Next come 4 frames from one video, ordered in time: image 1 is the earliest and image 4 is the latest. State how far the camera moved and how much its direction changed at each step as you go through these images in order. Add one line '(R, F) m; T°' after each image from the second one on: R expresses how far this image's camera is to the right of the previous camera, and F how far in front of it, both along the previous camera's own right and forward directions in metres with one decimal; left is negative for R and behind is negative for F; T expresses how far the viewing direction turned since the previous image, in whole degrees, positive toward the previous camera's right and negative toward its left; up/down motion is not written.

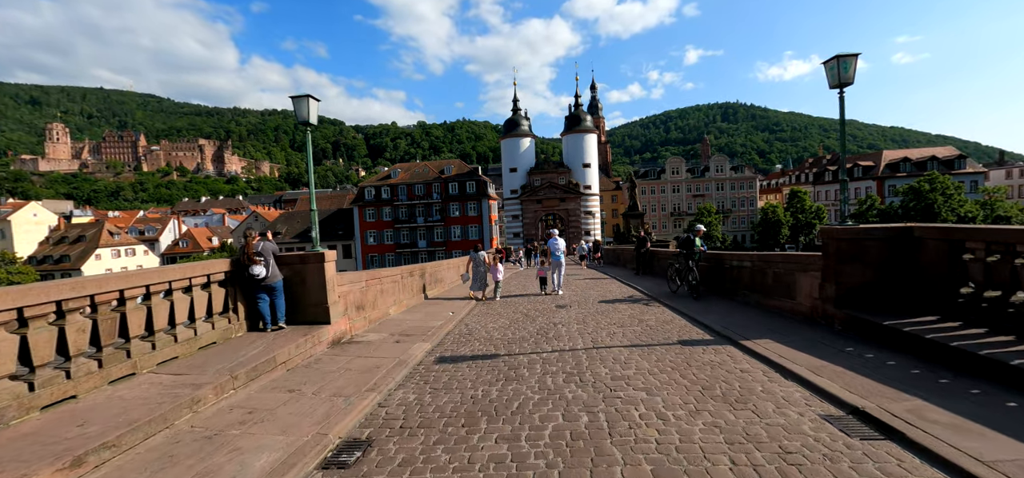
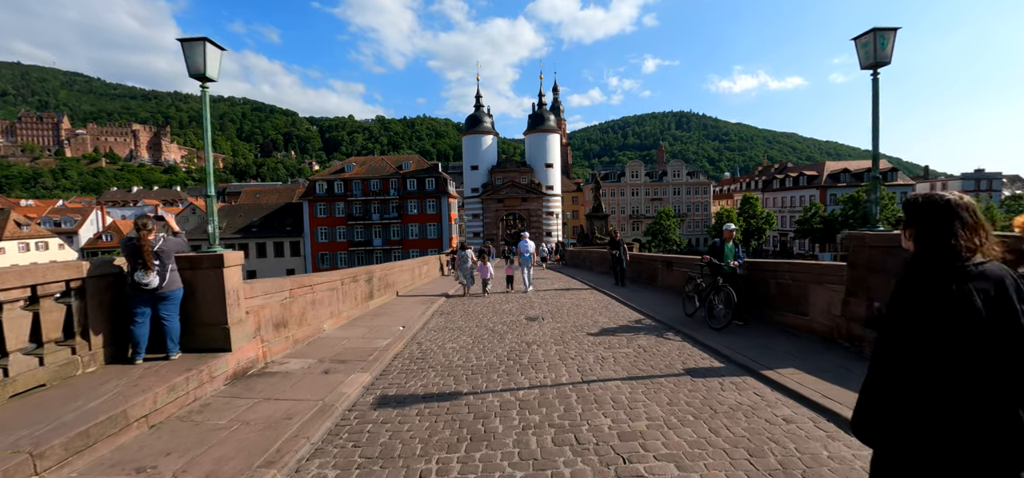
(-0.1, +1.4) m; +5°
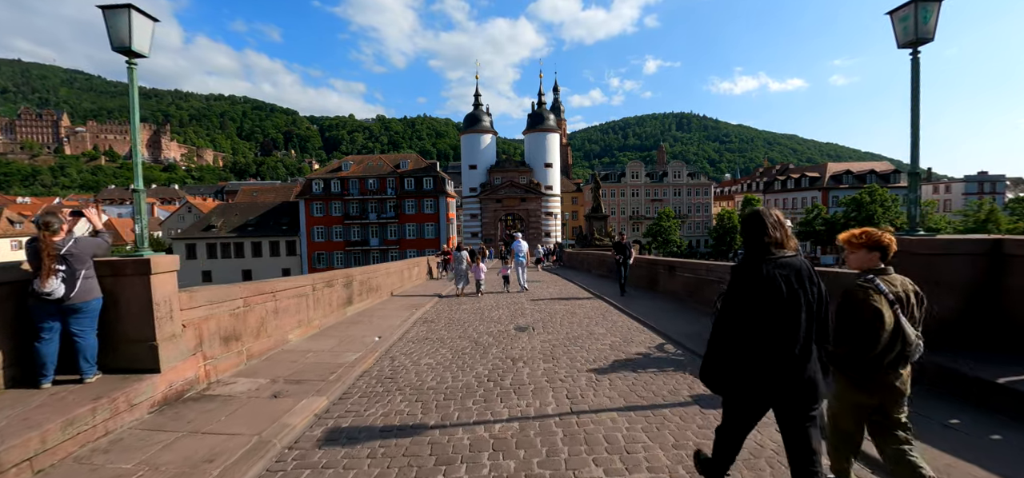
(+0.2, +0.7) m; 0°
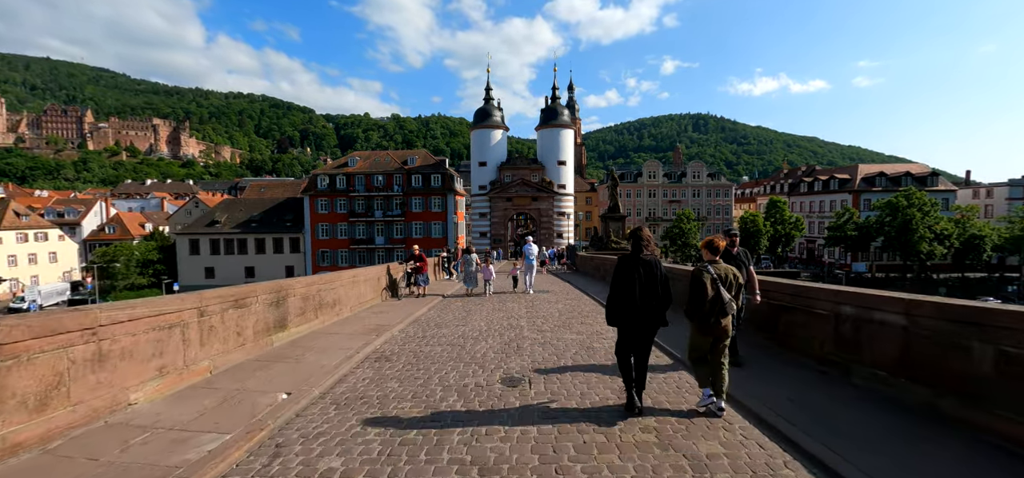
(+0.3, +2.5) m; -2°
